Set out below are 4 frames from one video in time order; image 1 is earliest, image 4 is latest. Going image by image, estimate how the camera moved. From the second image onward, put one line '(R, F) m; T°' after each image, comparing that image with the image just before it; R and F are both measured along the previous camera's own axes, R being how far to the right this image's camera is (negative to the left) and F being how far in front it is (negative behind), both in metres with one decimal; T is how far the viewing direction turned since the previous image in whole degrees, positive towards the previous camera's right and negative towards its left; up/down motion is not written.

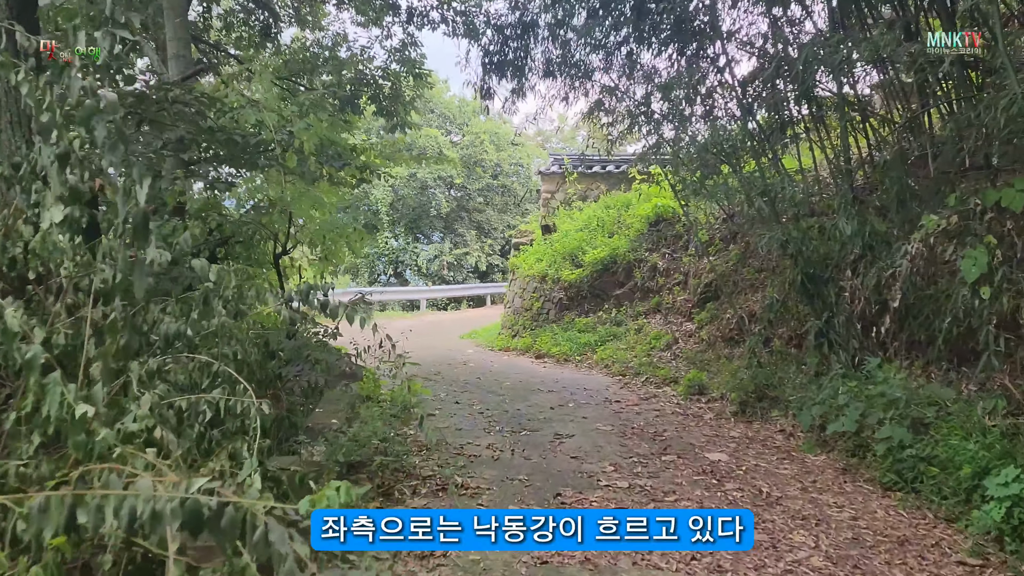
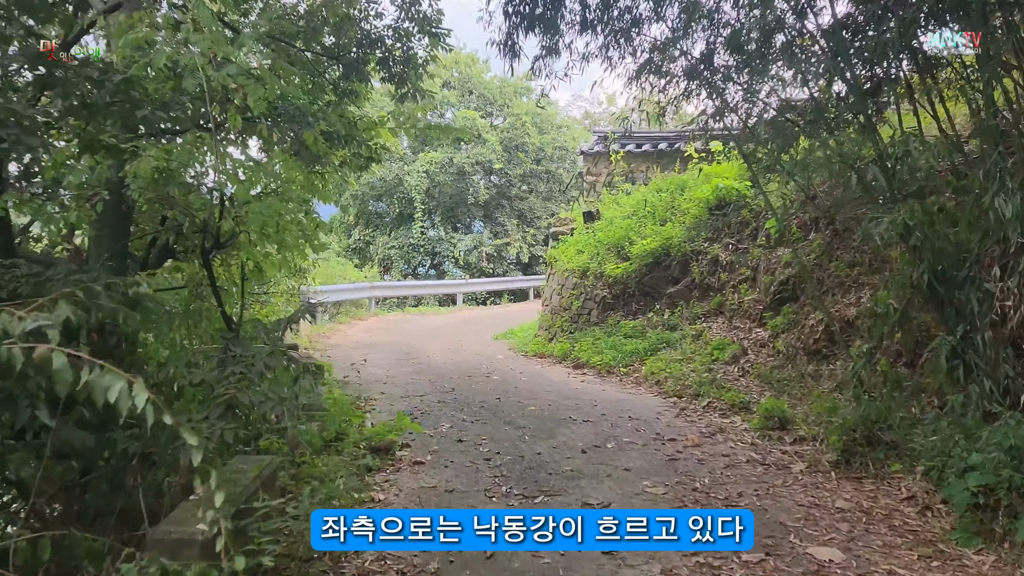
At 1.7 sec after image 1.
(+0.2, +1.3) m; -4°
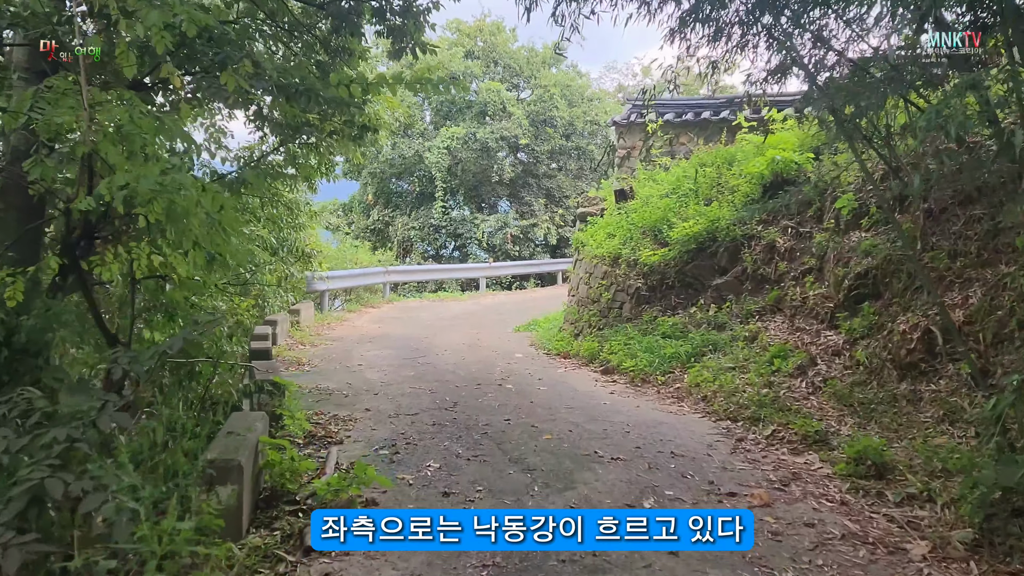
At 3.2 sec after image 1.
(+0.1, +1.1) m; -2°
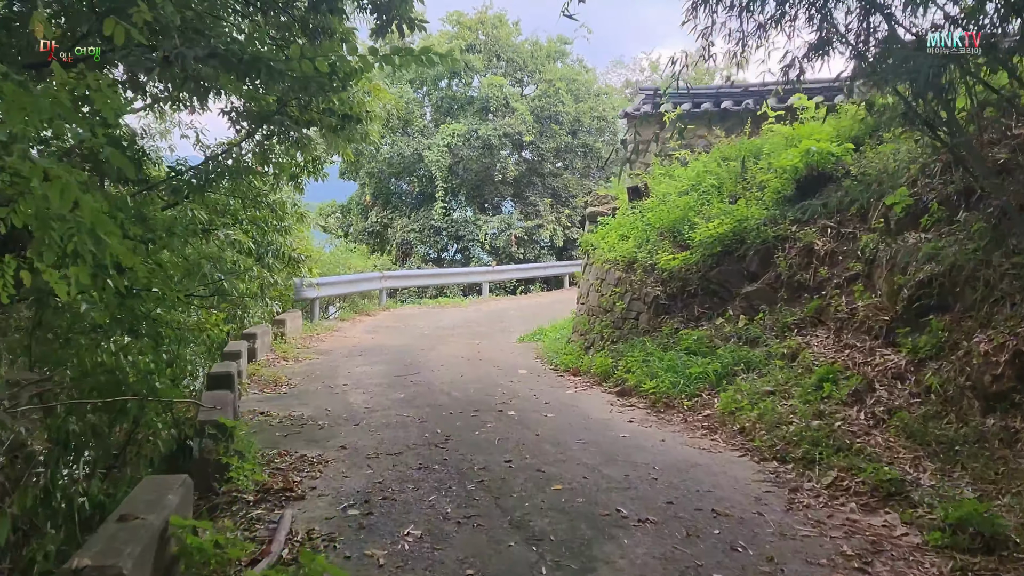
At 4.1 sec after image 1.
(0.0, +0.8) m; 0°
